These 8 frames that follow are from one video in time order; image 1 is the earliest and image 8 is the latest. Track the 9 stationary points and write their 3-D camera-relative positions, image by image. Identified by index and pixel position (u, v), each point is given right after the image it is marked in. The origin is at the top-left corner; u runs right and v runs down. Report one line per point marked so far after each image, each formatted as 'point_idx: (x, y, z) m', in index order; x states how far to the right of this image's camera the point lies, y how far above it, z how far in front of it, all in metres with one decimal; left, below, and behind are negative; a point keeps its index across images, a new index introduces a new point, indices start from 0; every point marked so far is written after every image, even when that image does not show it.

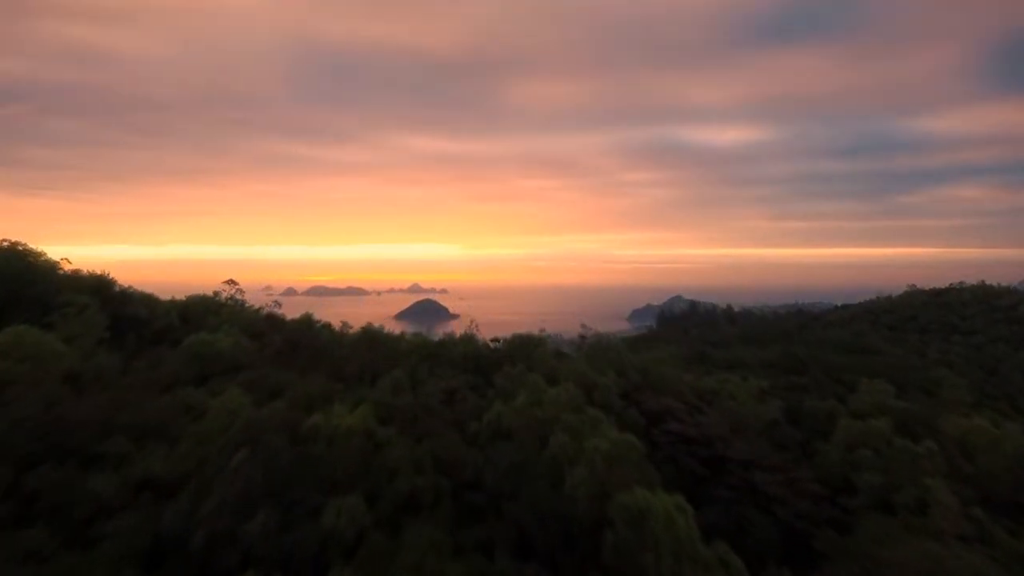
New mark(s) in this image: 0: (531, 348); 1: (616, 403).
0: (+0.2, -0.6, +8.3) m
1: (+0.9, -1.0, +7.3) m
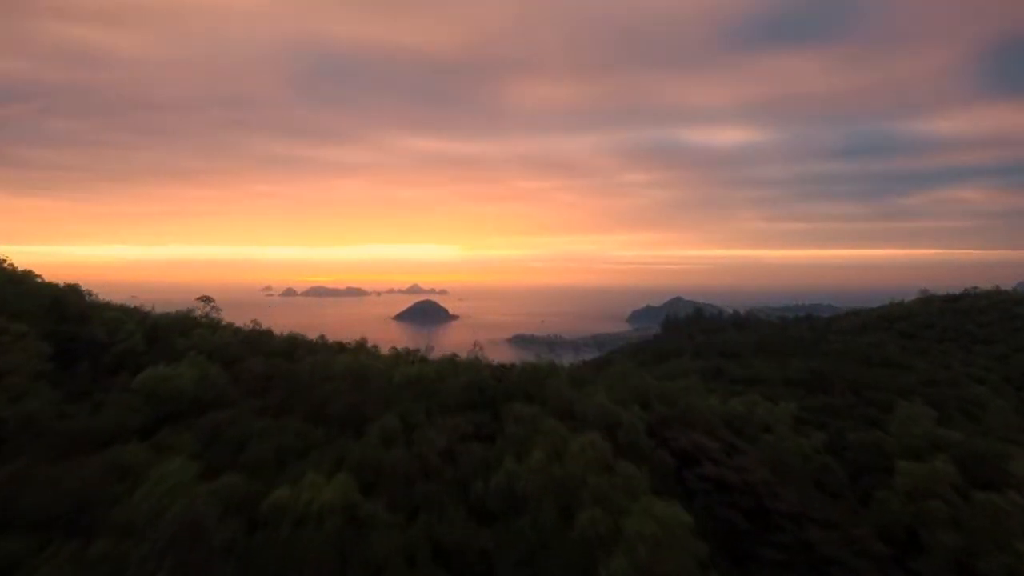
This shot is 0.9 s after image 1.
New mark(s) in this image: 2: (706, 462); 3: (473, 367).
0: (+0.3, -0.8, +7.3) m
1: (+1.0, -1.2, +6.4) m
2: (+1.5, -1.3, +6.5) m
3: (-0.4, -0.7, +7.7) m
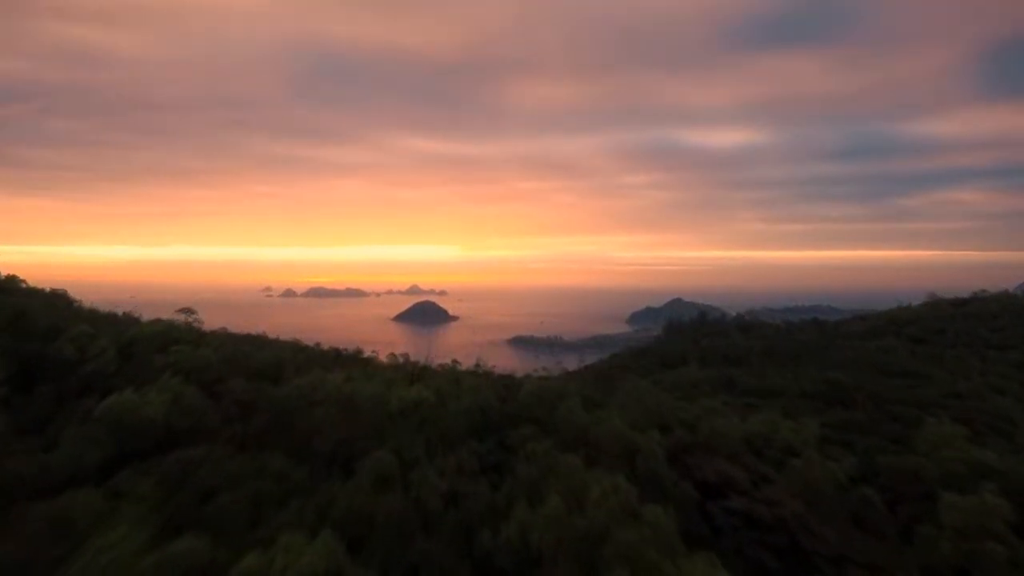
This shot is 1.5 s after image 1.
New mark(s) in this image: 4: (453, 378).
0: (+0.3, -0.9, +6.7) m
1: (+1.1, -1.3, +5.8) m
2: (+1.5, -1.4, +5.9) m
3: (-0.3, -0.8, +7.1) m
4: (-0.6, -0.9, +7.9) m
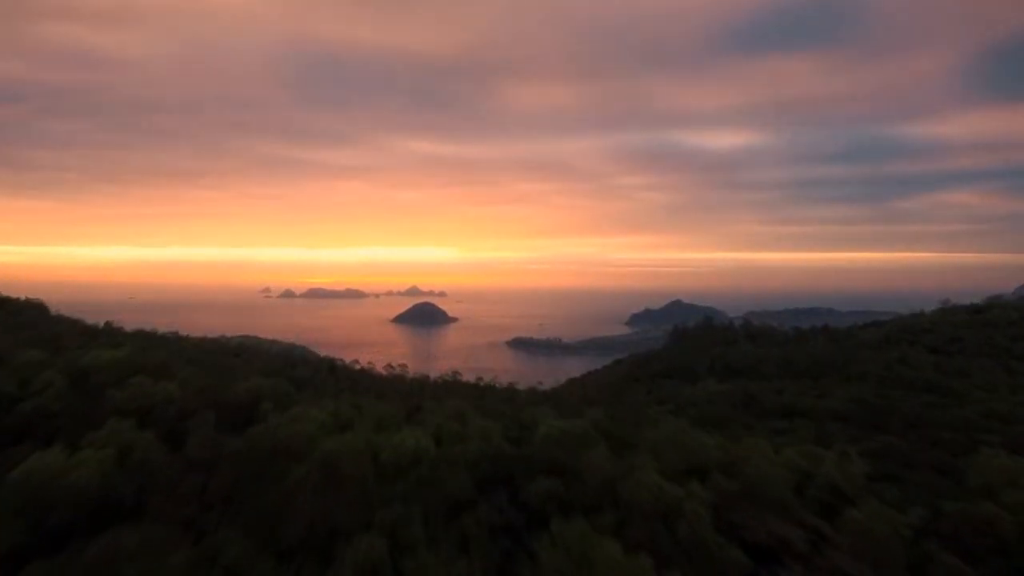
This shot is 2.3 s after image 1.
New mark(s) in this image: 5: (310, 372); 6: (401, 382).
0: (+0.4, -1.0, +5.8) m
1: (+1.2, -1.4, +4.8) m
2: (+1.6, -1.6, +5.0) m
3: (-0.2, -1.0, +6.2) m
4: (-0.5, -1.0, +6.9) m
5: (-3.0, -1.3, +12.4) m
6: (-1.7, -1.7, +12.6) m
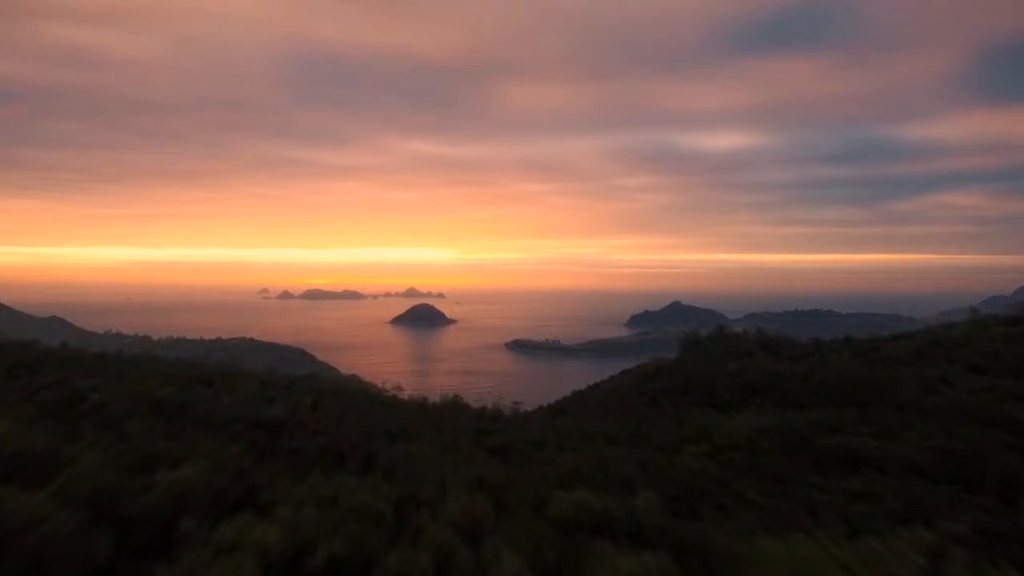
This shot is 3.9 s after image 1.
0: (+0.6, -1.3, +3.9) m
1: (+1.3, -1.7, +2.9) m
2: (+1.8, -1.9, +3.1) m
3: (0.0, -1.3, +4.3) m
4: (-0.3, -1.3, +5.0) m
5: (-2.9, -1.6, +10.5) m
6: (-1.5, -2.0, +10.7) m
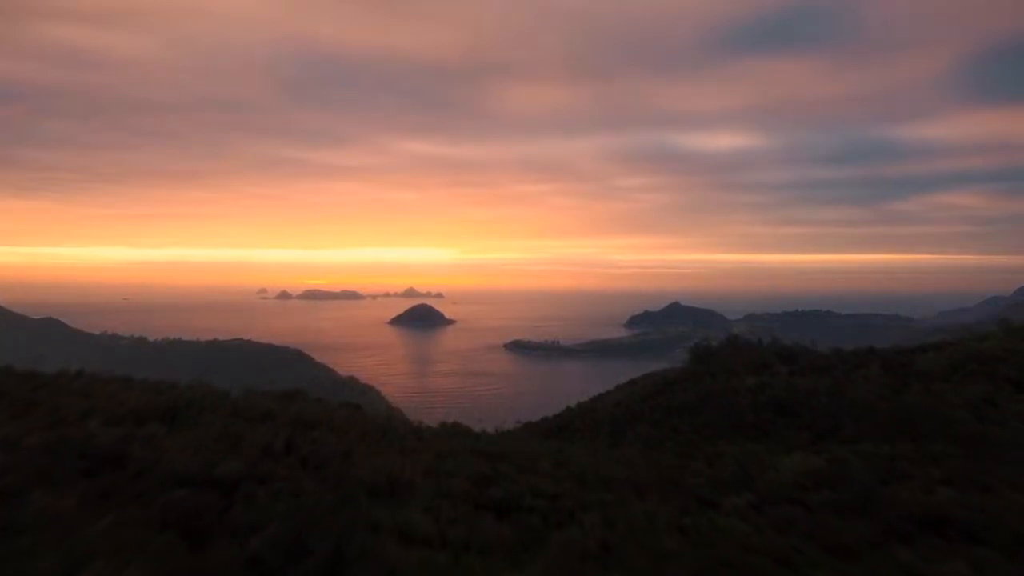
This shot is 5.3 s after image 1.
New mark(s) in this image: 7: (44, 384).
0: (+0.7, -1.6, +2.0) m
1: (+1.4, -2.0, +1.1) m
2: (+1.9, -2.2, +1.2) m
3: (+0.1, -1.6, +2.4) m
4: (-0.2, -1.6, +3.2) m
5: (-2.7, -1.8, +8.6) m
6: (-1.4, -2.2, +8.8) m
7: (-7.9, -1.6, +14.3) m
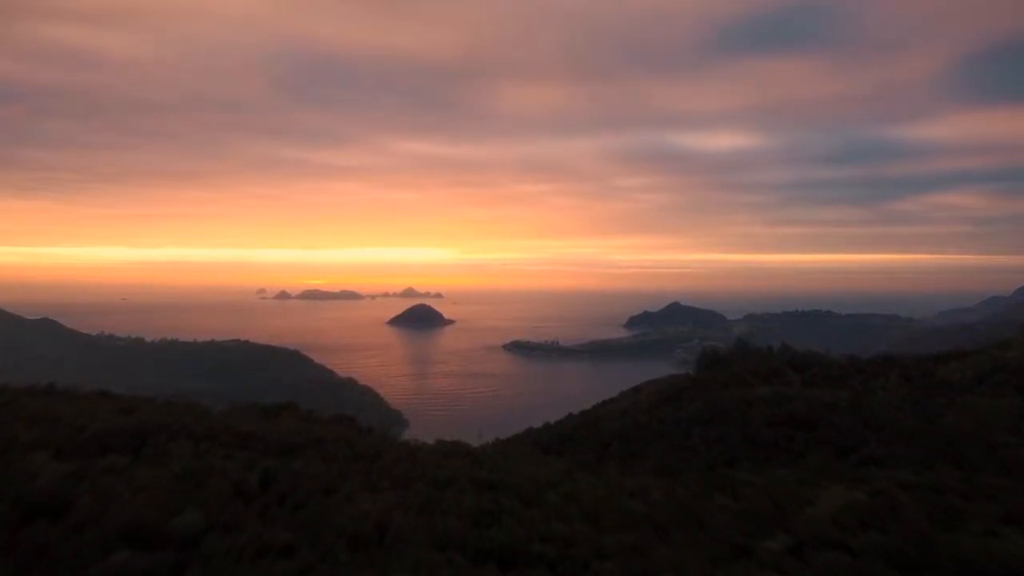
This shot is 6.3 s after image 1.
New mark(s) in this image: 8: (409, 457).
0: (+0.8, -1.8, +0.8) m
1: (+1.5, -2.2, -0.1) m
2: (+2.0, -2.4, 0.0) m
3: (+0.1, -1.7, +1.2) m
4: (-0.1, -1.8, +2.0) m
5: (-2.7, -2.0, +7.4) m
6: (-1.4, -2.4, +7.6) m
7: (-7.8, -1.8, +13.1) m
8: (-1.8, -2.9, +14.5) m
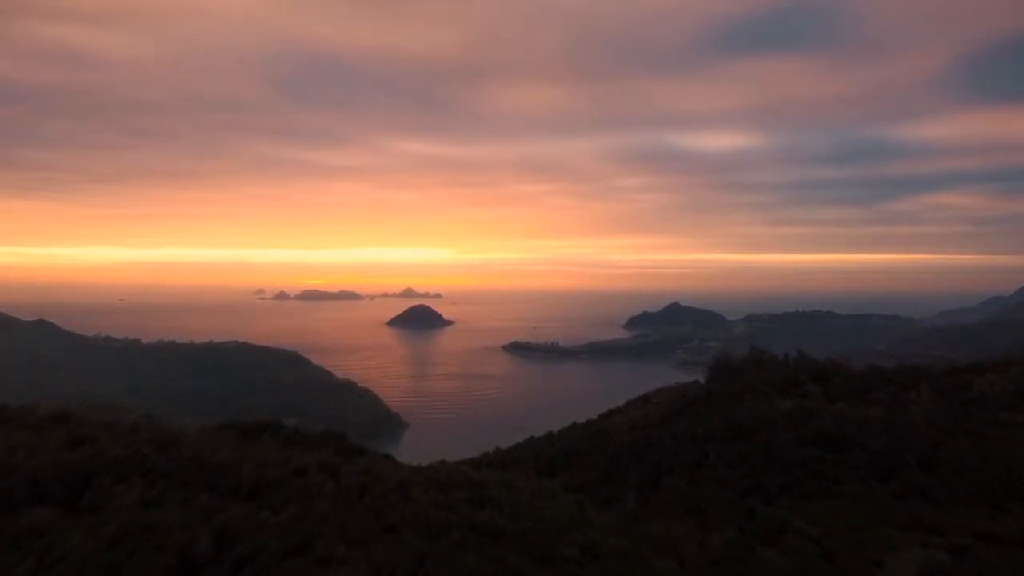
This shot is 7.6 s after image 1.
0: (+0.9, -2.0, -0.9) m
1: (+1.6, -2.3, -1.9) m
2: (+2.1, -2.5, -1.7) m
3: (+0.2, -1.9, -0.5) m
4: (0.0, -1.9, +0.2) m
5: (-2.6, -2.2, +5.7) m
6: (-1.3, -2.6, +5.9) m
7: (-7.8, -2.0, +11.3) m
8: (-1.7, -3.1, +12.8) m
